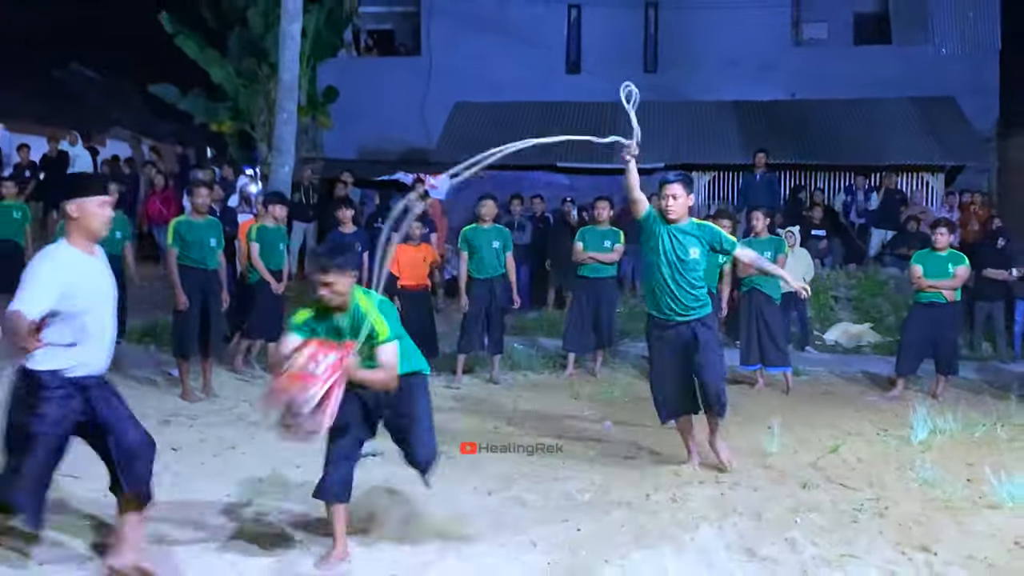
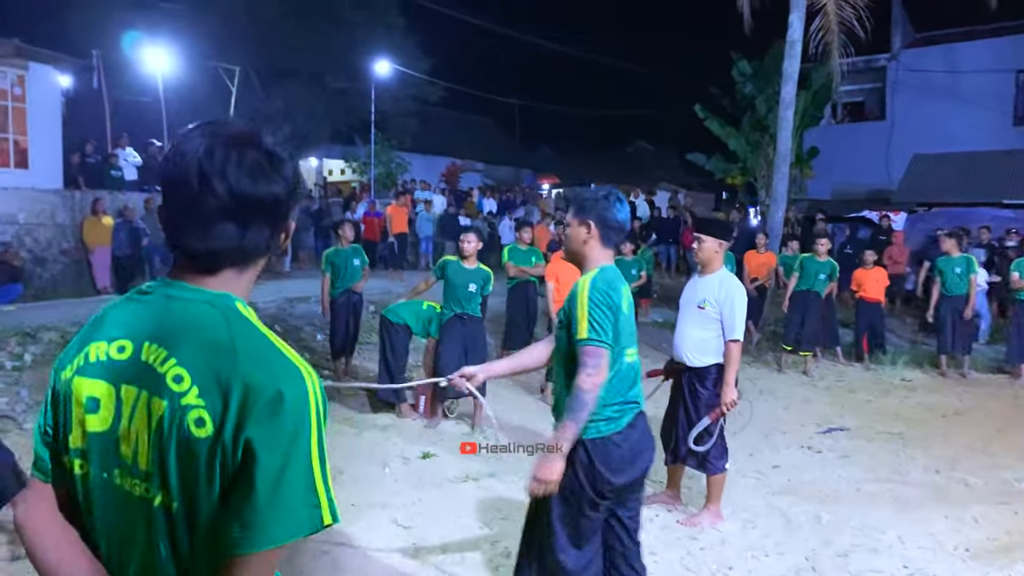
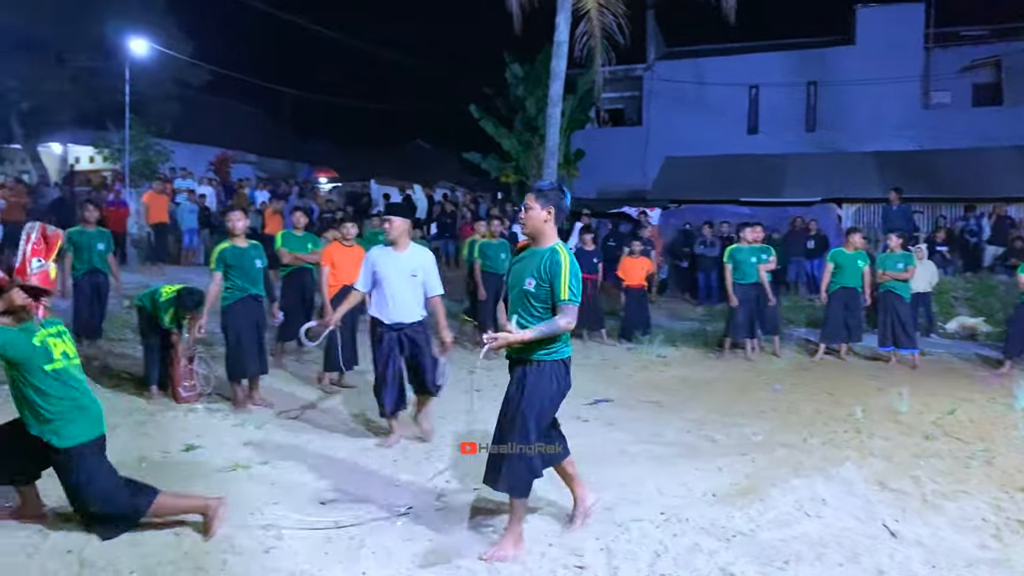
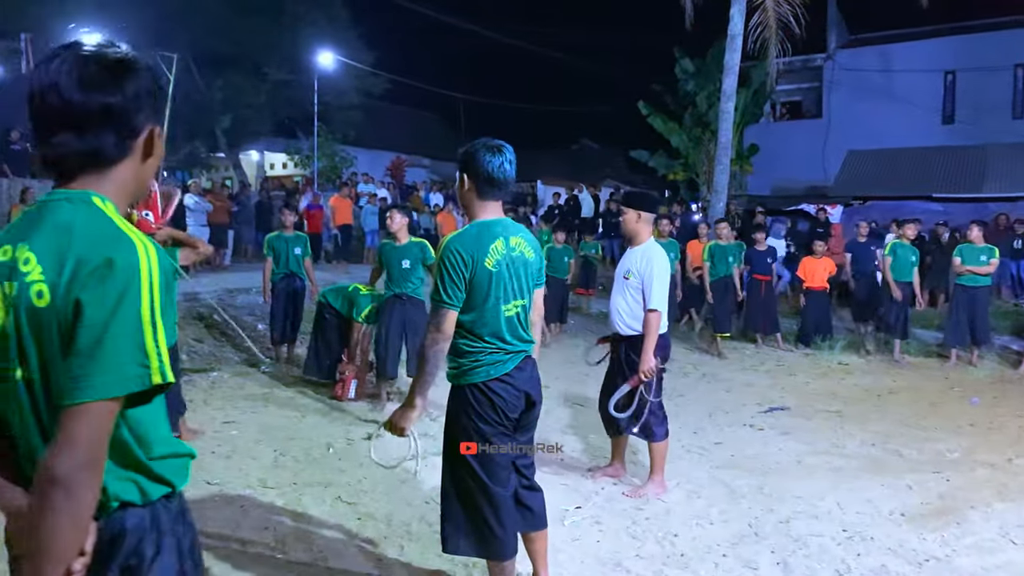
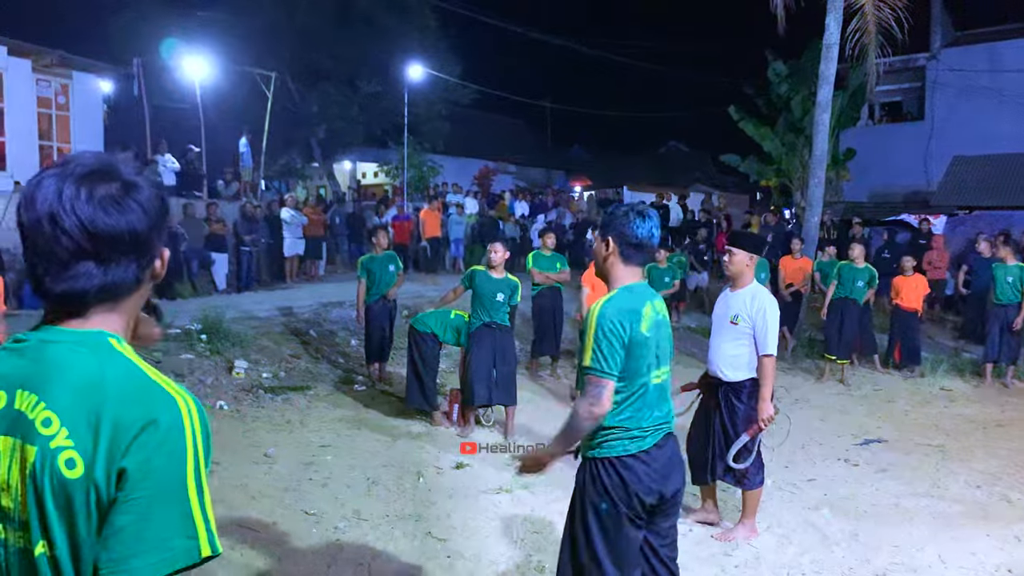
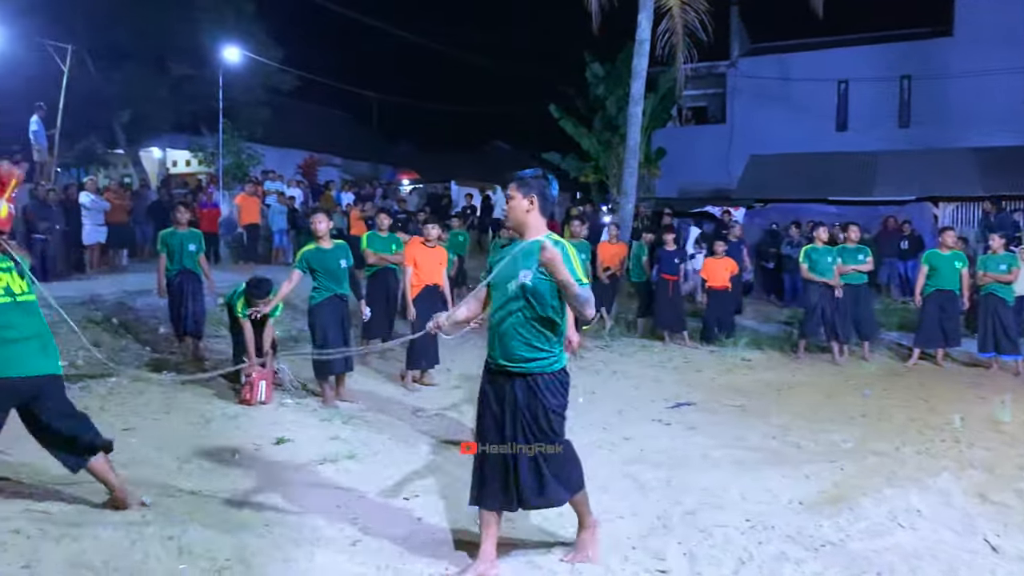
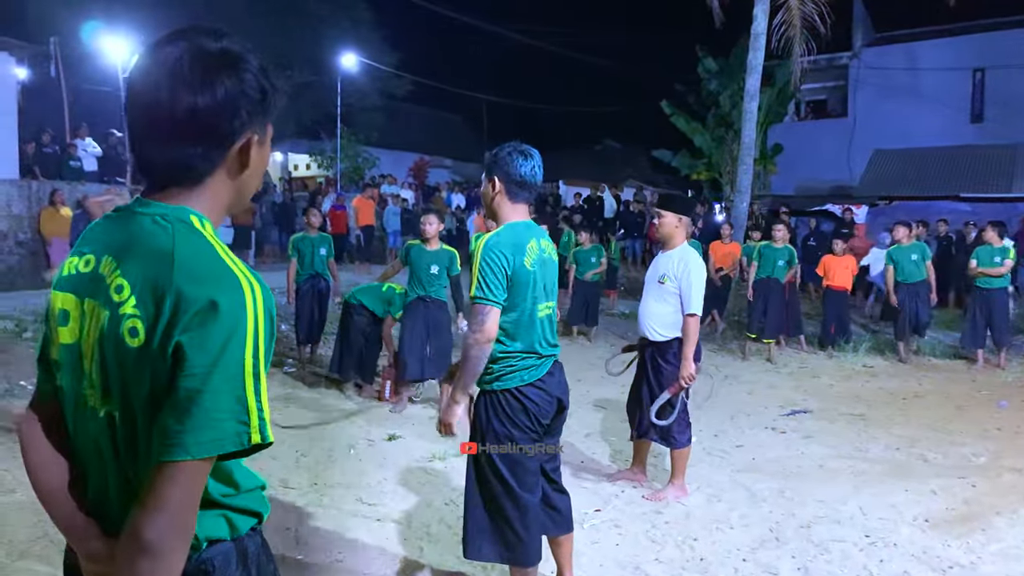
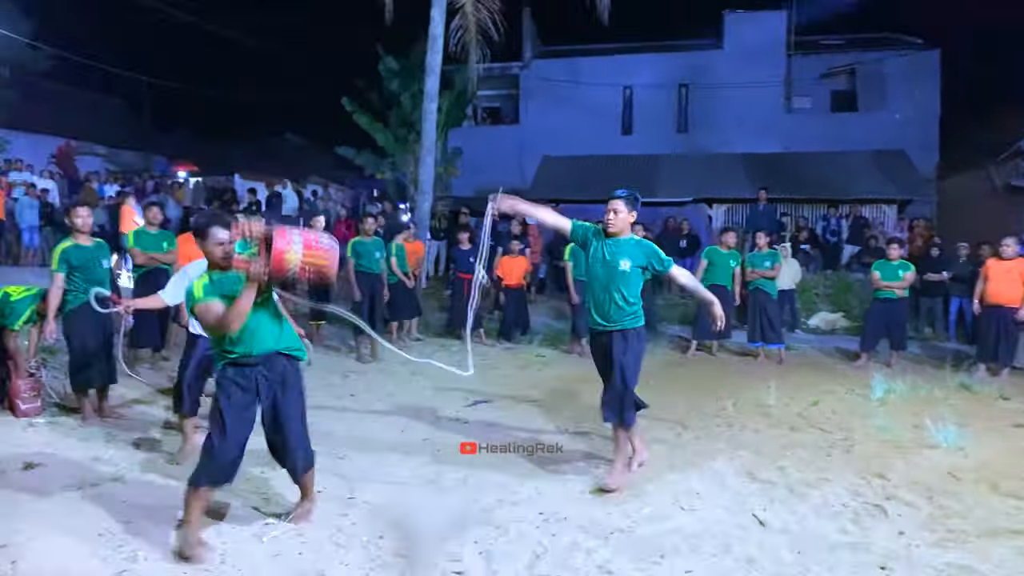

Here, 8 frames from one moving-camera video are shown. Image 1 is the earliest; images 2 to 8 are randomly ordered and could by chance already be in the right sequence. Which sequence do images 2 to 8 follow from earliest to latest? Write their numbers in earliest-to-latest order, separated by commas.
8, 3, 6, 4, 7, 2, 5
